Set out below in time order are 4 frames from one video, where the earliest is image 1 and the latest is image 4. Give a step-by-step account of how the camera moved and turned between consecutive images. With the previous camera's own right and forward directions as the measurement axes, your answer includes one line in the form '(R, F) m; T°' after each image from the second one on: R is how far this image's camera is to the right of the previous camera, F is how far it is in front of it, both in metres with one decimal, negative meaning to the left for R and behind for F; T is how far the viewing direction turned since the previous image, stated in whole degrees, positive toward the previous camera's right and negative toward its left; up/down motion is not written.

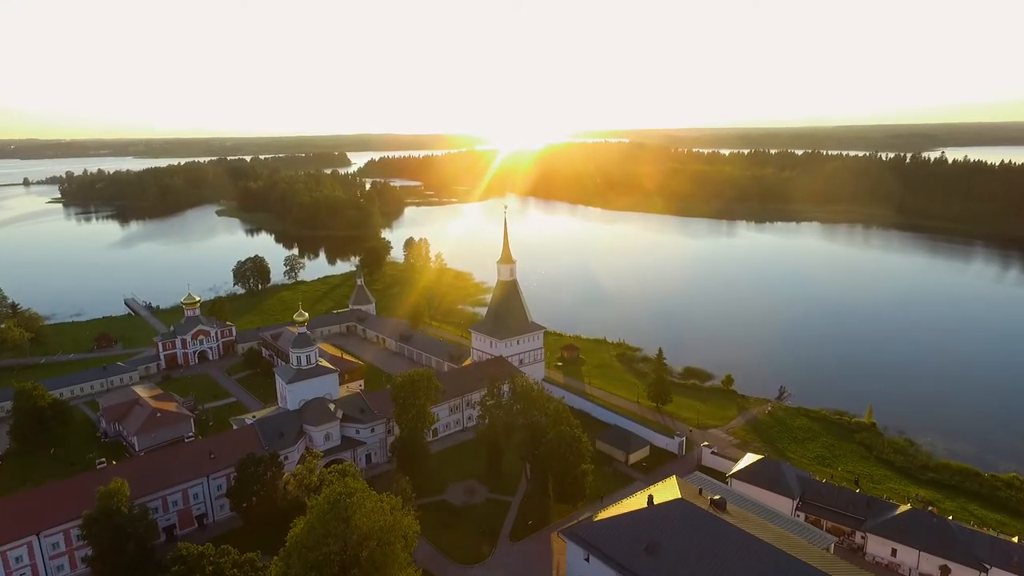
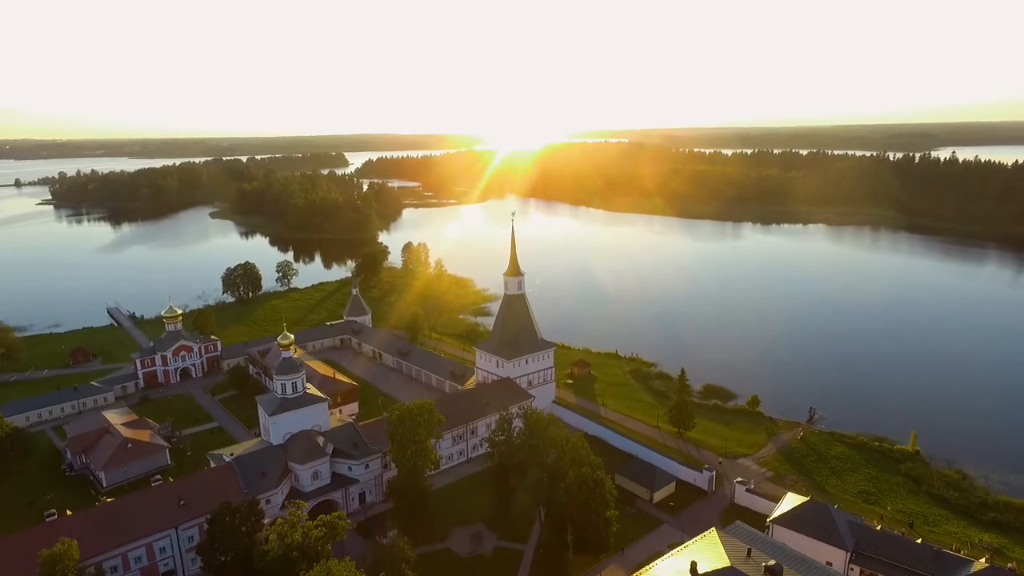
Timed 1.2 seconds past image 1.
(-0.5, +3.0) m; 0°
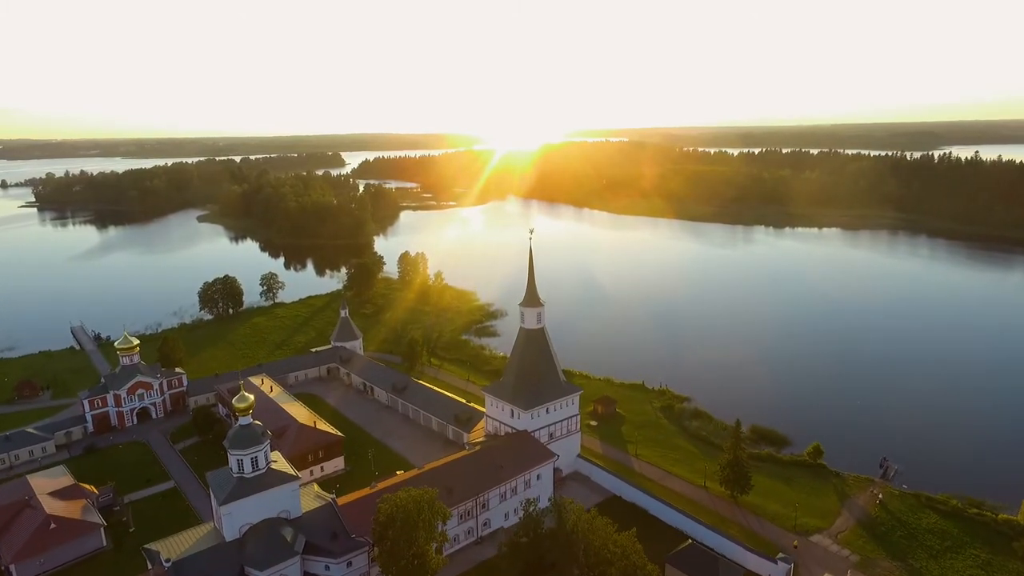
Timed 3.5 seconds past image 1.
(-0.8, +5.6) m; 0°
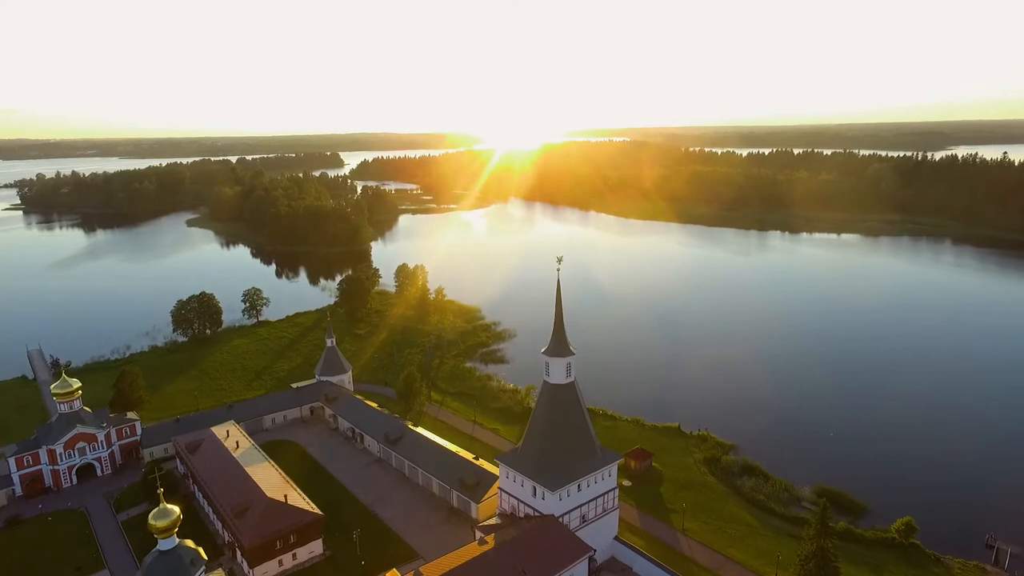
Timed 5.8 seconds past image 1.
(-0.7, +5.6) m; 0°
